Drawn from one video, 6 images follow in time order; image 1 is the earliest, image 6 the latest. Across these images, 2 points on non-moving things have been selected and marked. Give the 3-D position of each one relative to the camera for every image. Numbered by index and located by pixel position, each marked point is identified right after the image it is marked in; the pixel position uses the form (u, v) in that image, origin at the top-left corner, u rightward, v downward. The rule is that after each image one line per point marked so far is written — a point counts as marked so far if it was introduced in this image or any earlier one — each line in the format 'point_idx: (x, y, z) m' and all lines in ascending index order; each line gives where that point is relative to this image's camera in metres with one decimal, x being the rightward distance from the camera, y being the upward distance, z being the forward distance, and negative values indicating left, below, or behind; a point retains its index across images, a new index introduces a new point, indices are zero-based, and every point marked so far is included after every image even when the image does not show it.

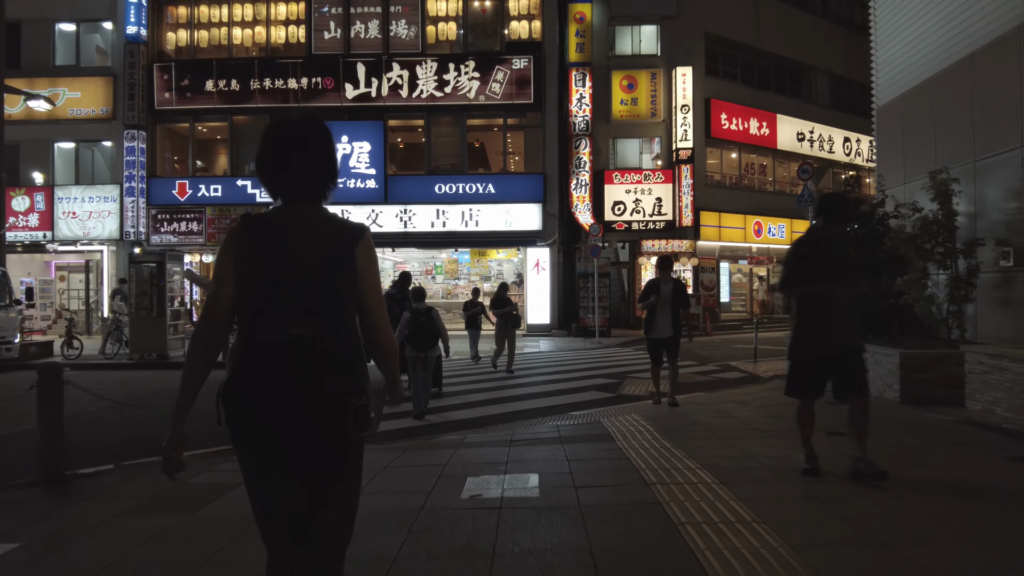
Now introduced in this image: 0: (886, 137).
0: (+6.3, +2.5, +10.0) m
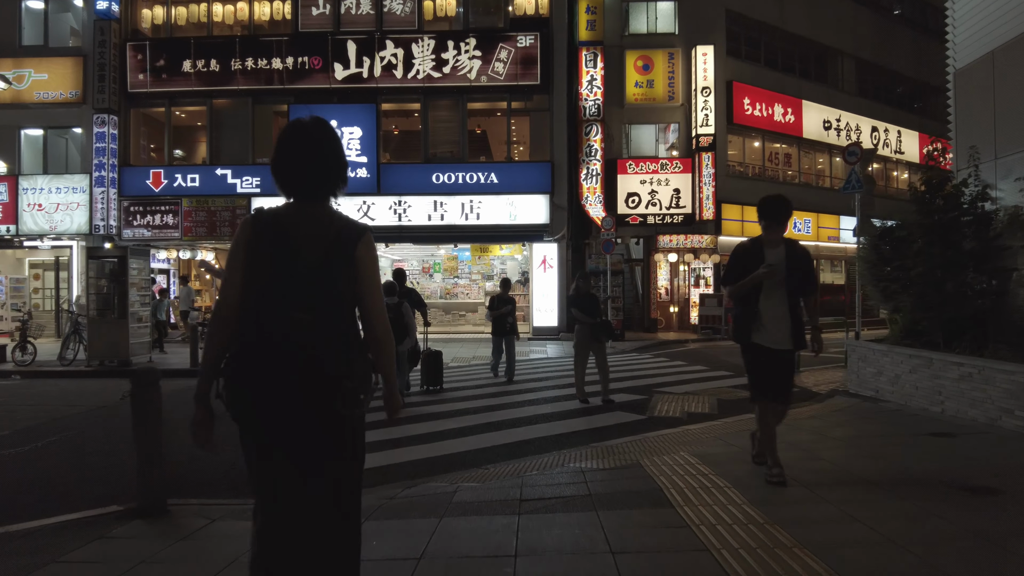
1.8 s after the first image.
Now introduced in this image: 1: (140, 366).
0: (+6.4, +2.5, +8.3) m
1: (-8.0, -1.7, +12.9) m
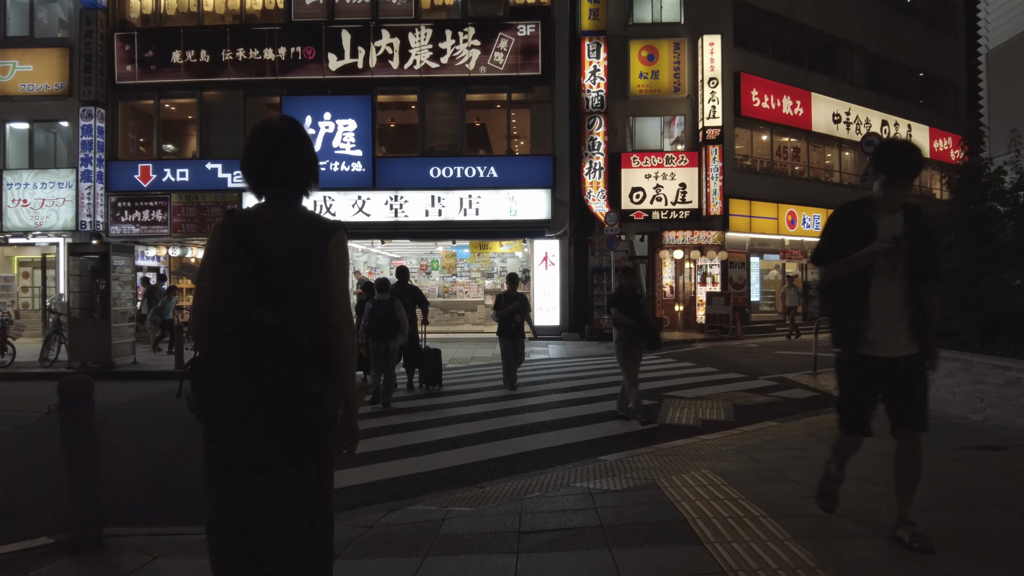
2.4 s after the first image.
0: (+6.3, +2.6, +7.7) m
1: (-8.0, -1.7, +12.4) m
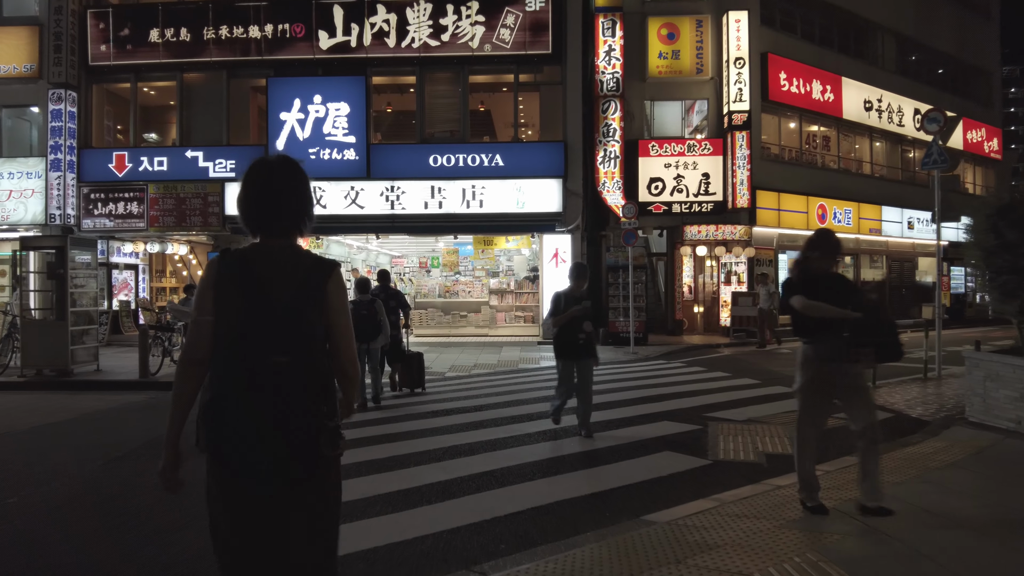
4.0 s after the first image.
0: (+6.5, +2.6, +6.3) m
1: (-7.9, -1.6, +11.0) m
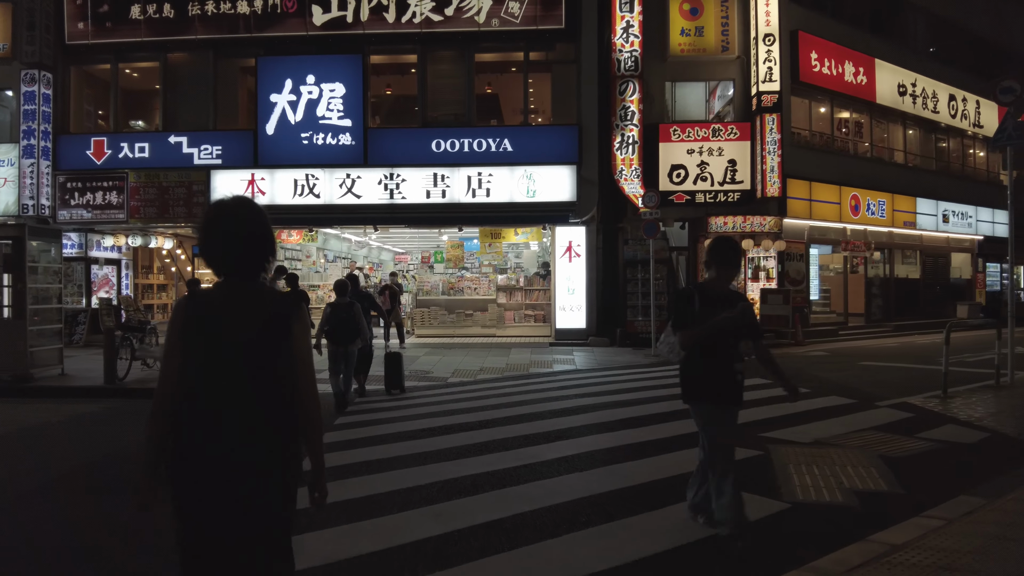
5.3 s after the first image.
0: (+6.6, +2.7, +5.0) m
1: (-7.7, -1.6, +9.9) m
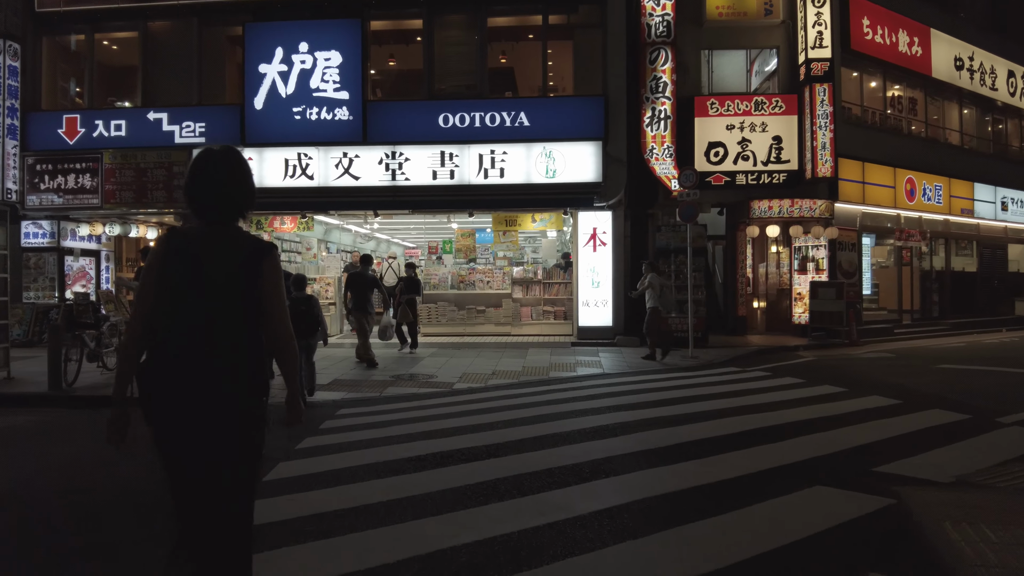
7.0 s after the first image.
0: (+6.8, +2.8, +3.3) m
1: (-7.4, -1.4, +8.5) m
